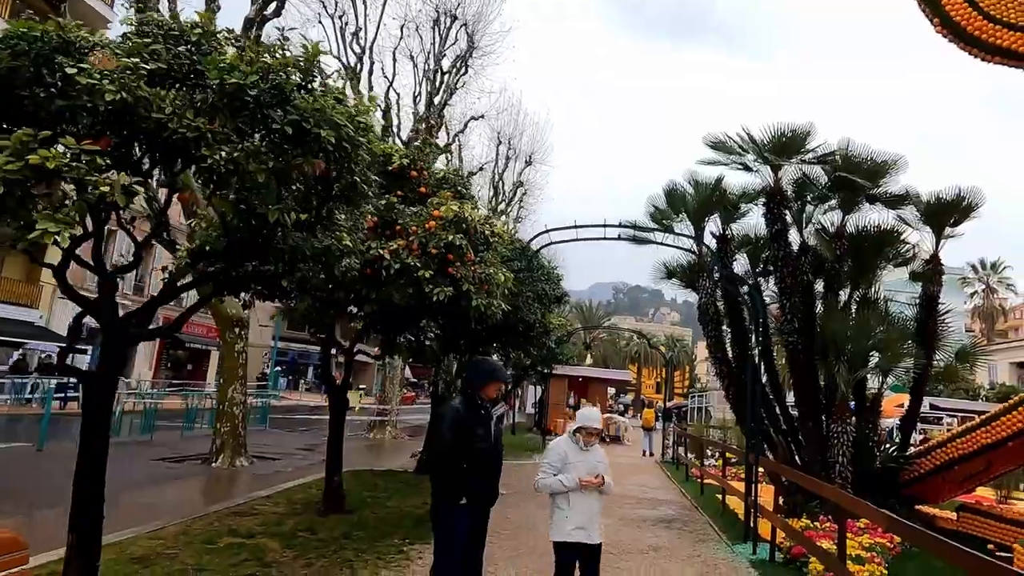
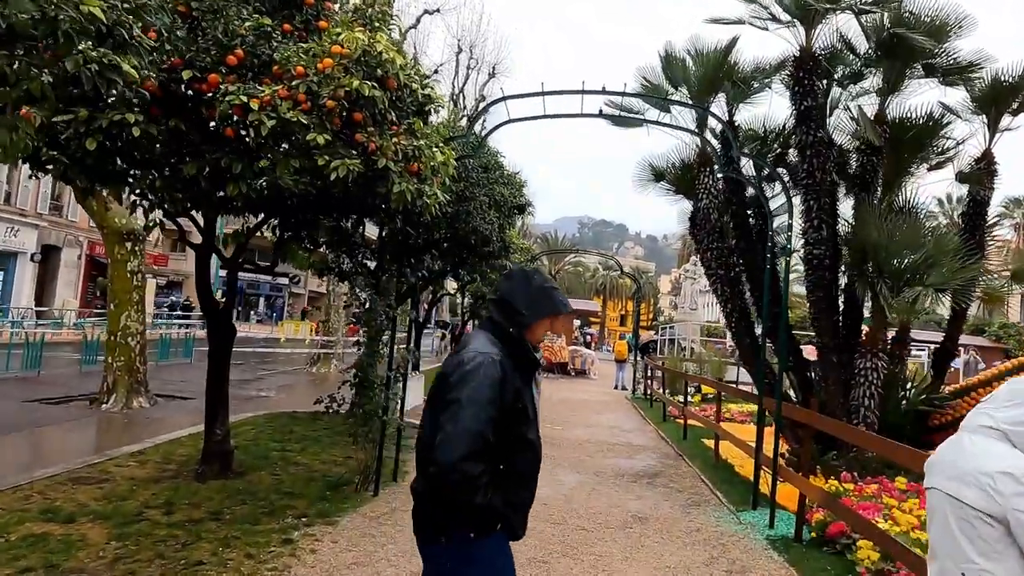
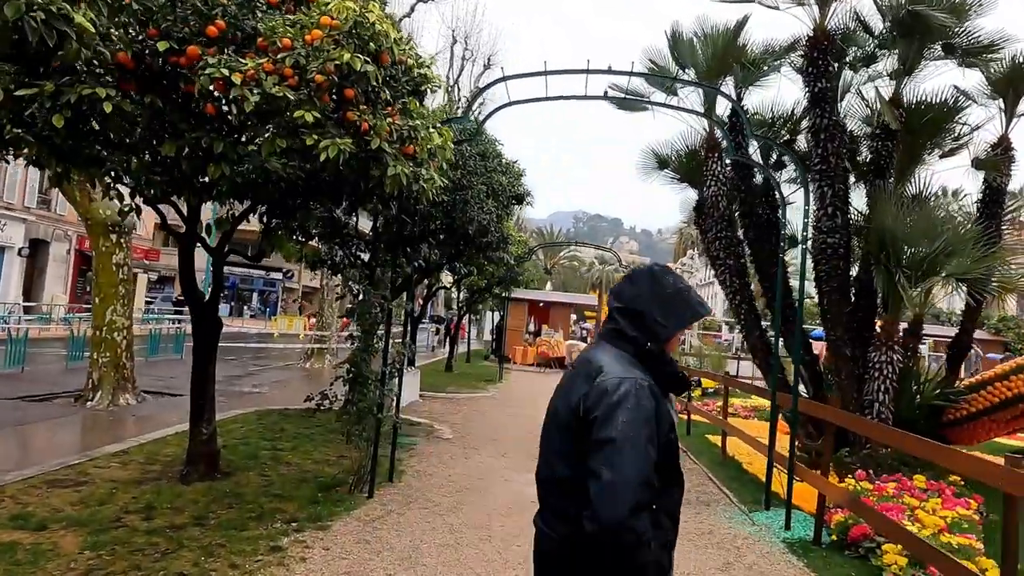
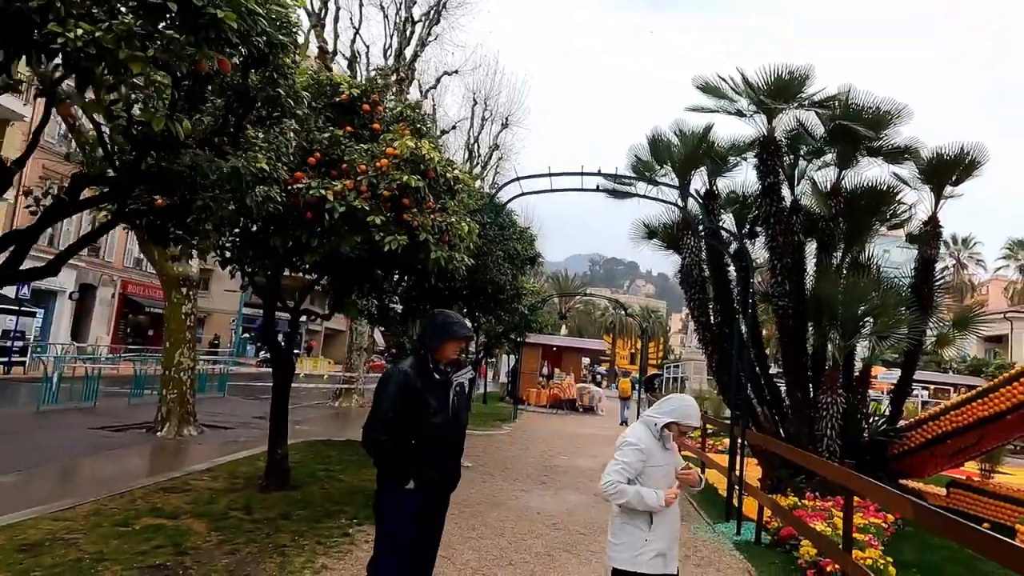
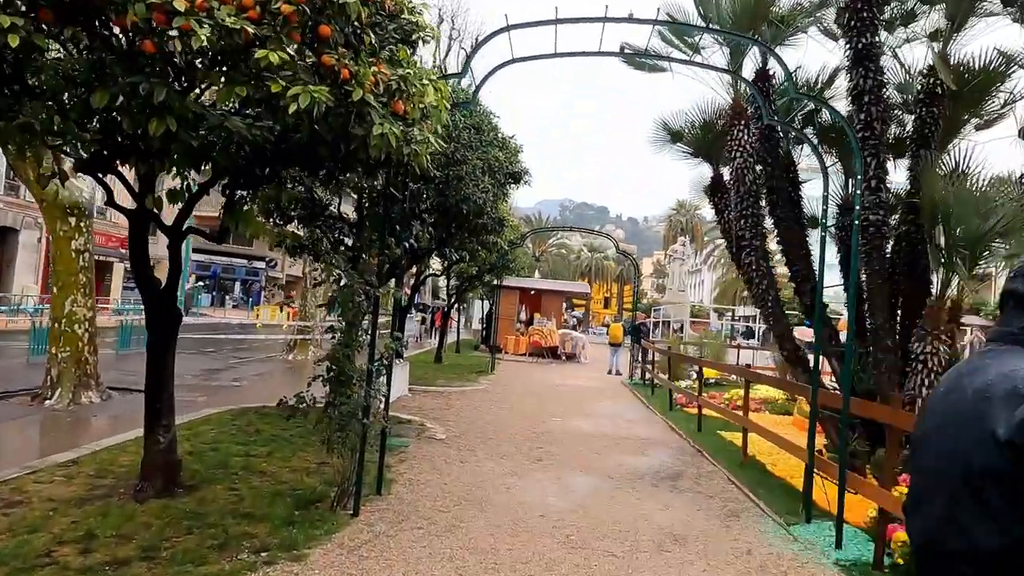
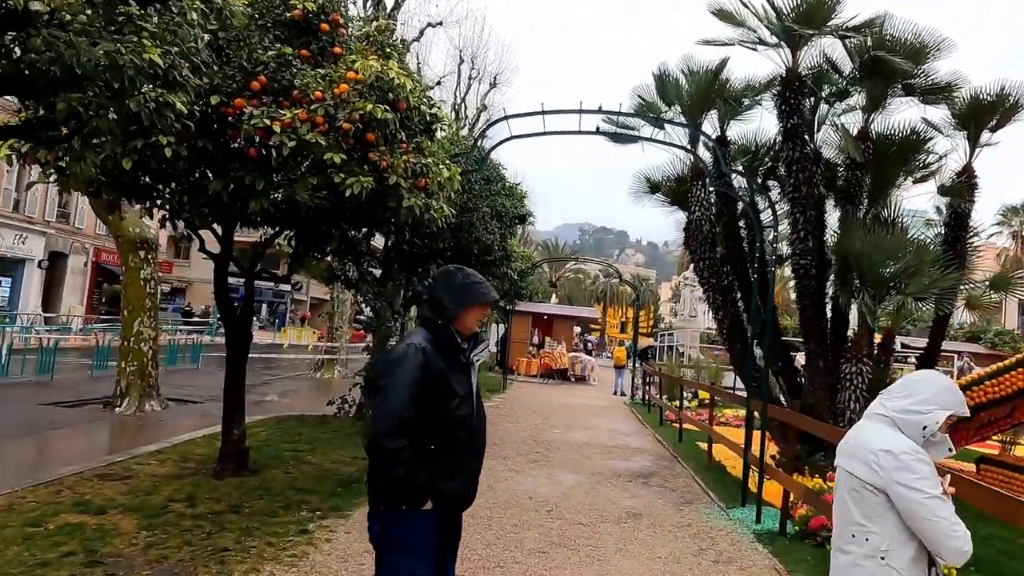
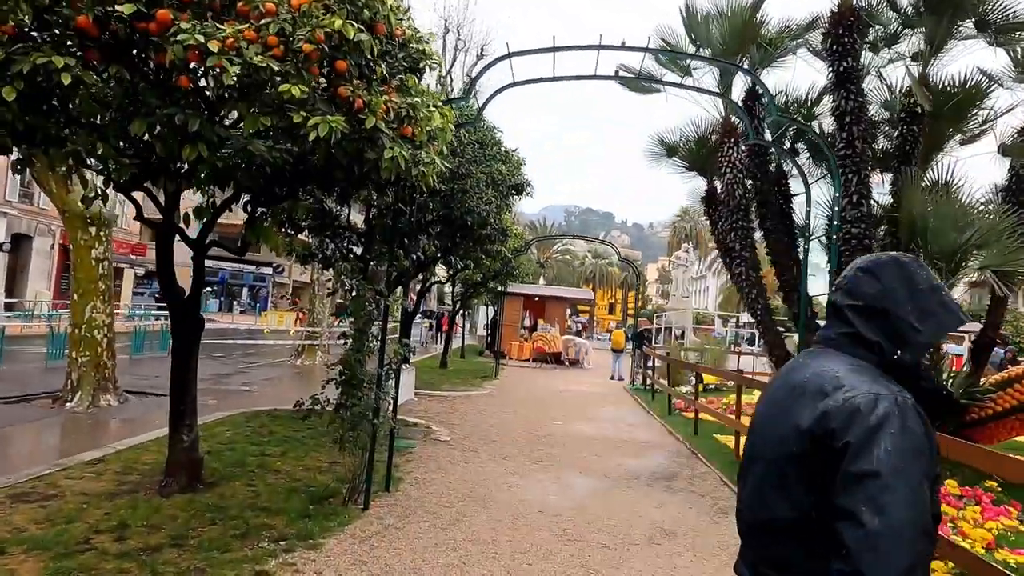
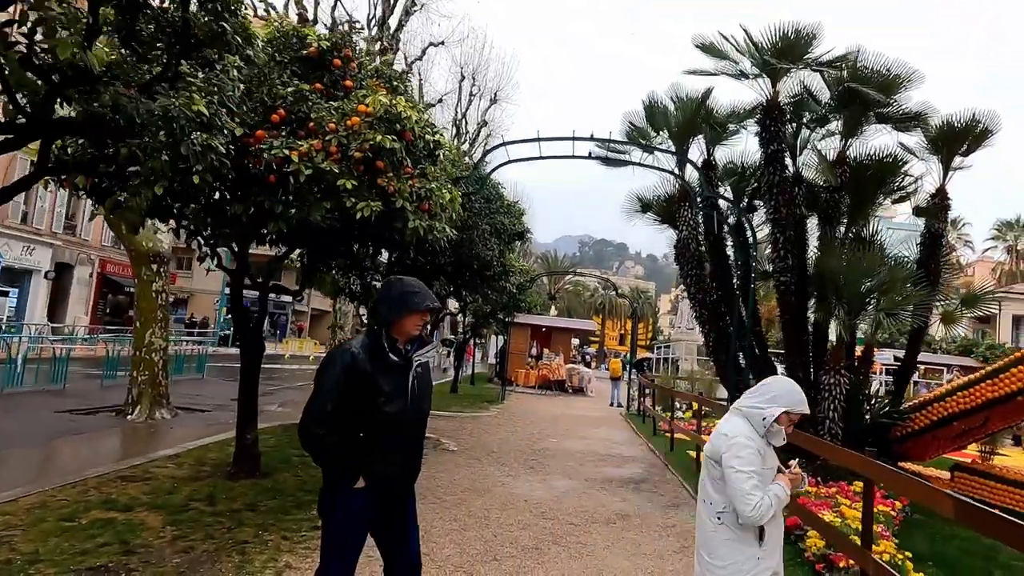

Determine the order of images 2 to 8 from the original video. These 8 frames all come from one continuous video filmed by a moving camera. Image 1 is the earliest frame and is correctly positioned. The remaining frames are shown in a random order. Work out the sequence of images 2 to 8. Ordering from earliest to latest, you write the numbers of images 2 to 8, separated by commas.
4, 8, 6, 2, 3, 7, 5
